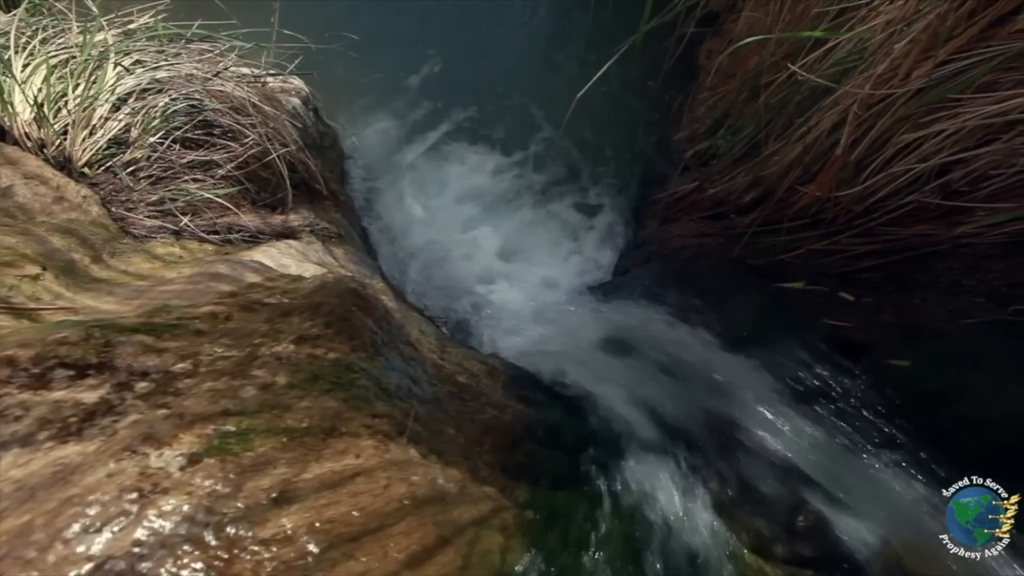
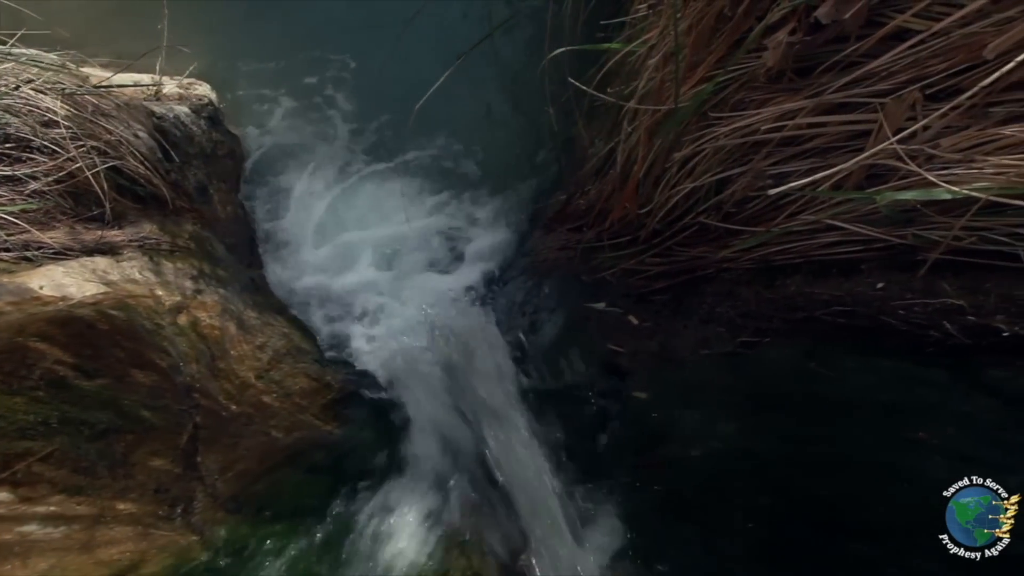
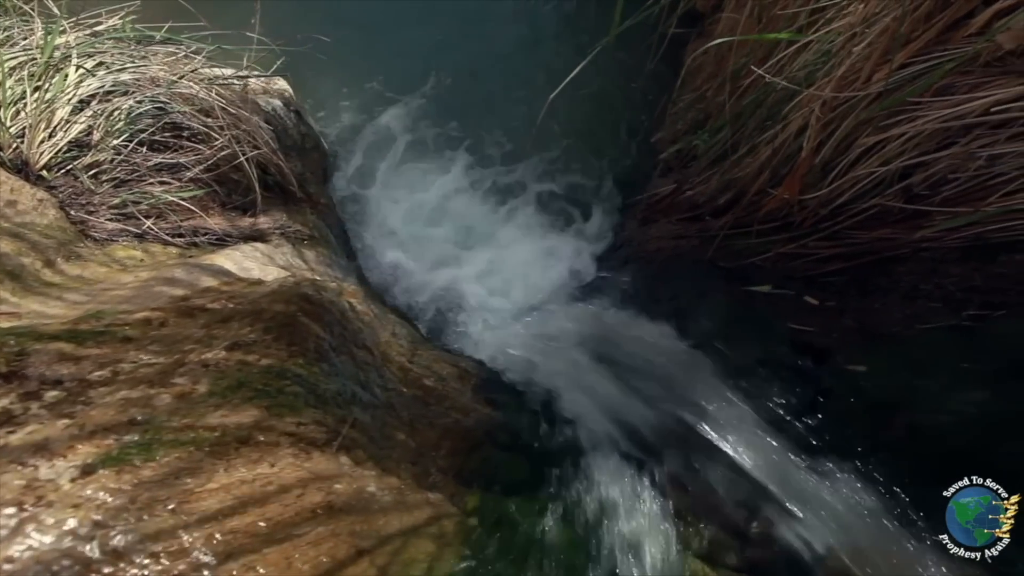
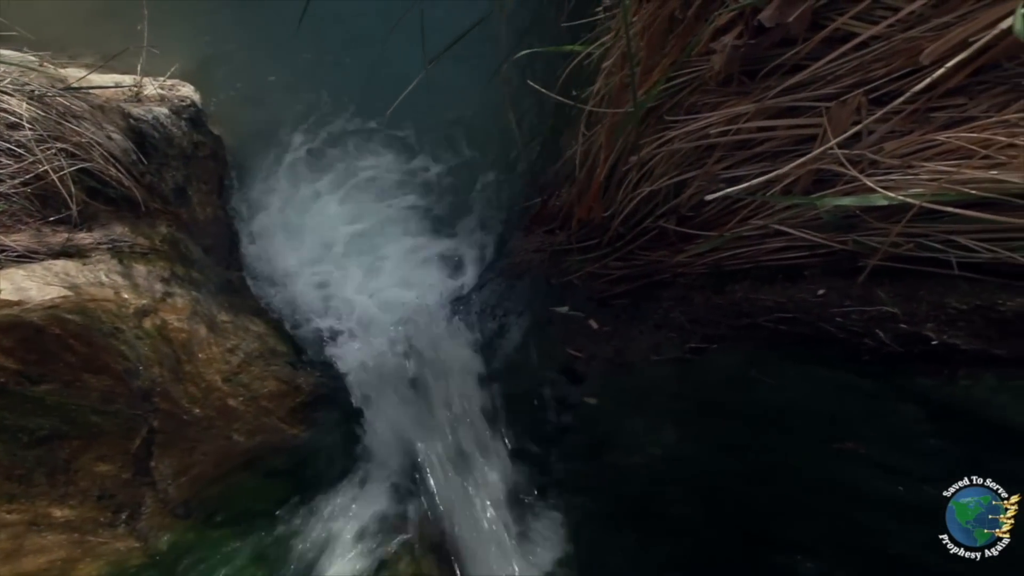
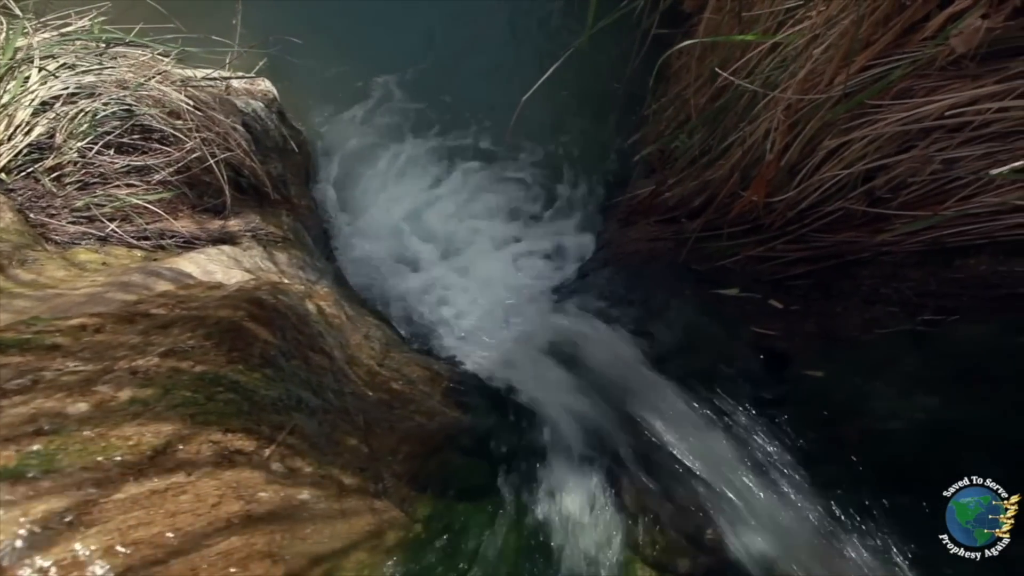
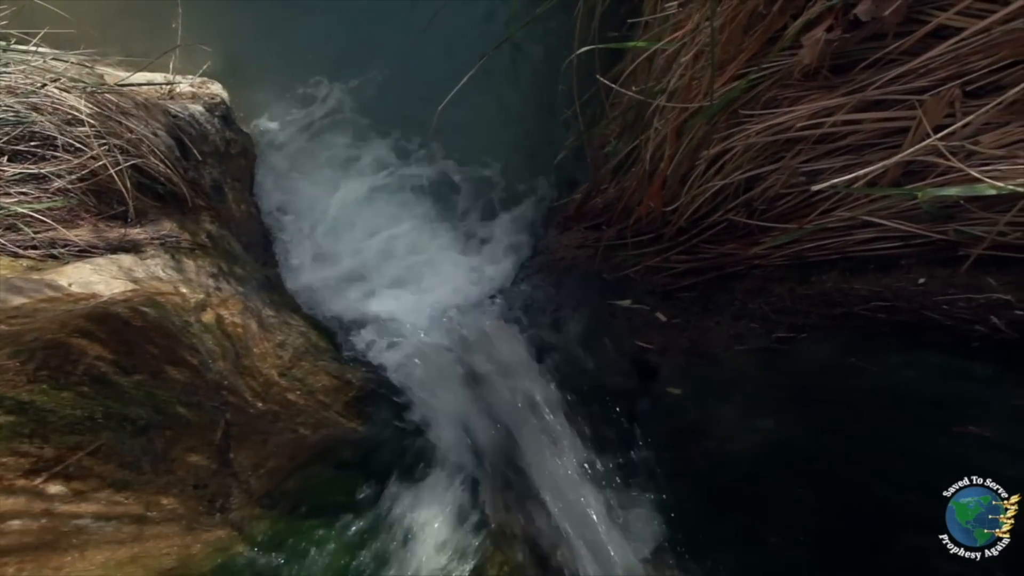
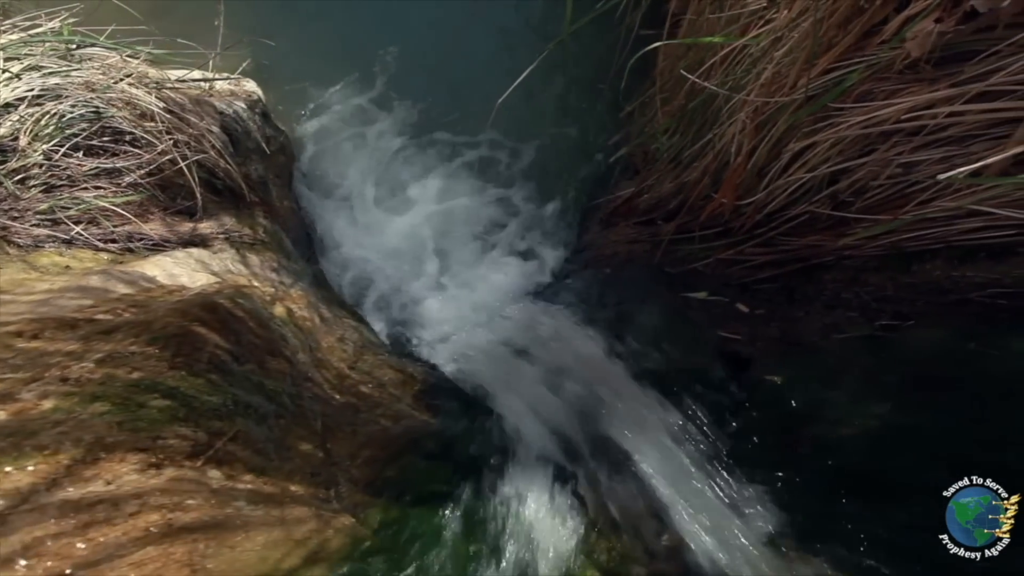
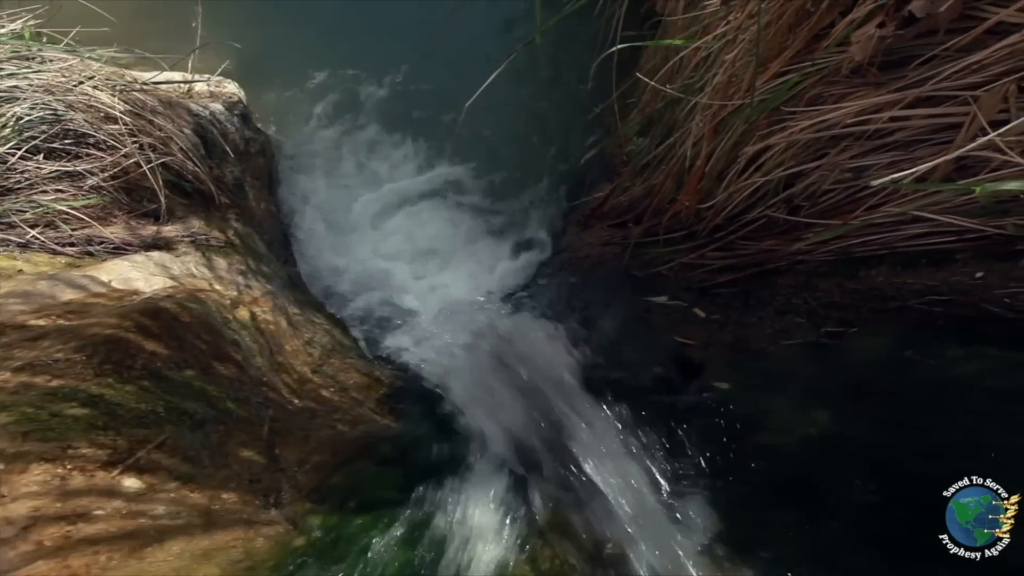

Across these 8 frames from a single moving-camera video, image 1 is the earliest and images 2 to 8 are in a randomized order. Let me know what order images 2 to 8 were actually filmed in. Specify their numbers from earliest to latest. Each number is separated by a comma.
3, 5, 7, 8, 6, 2, 4
